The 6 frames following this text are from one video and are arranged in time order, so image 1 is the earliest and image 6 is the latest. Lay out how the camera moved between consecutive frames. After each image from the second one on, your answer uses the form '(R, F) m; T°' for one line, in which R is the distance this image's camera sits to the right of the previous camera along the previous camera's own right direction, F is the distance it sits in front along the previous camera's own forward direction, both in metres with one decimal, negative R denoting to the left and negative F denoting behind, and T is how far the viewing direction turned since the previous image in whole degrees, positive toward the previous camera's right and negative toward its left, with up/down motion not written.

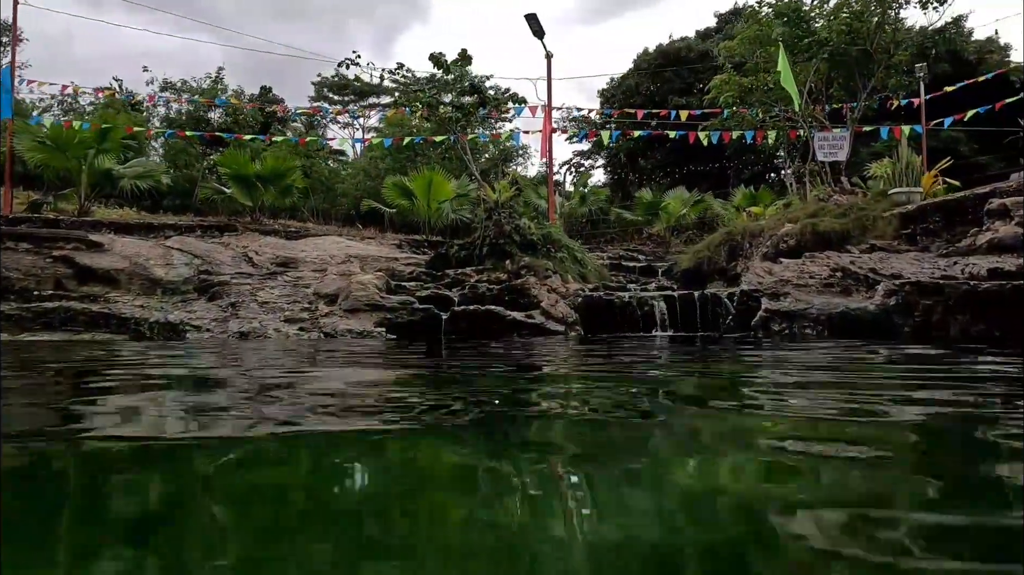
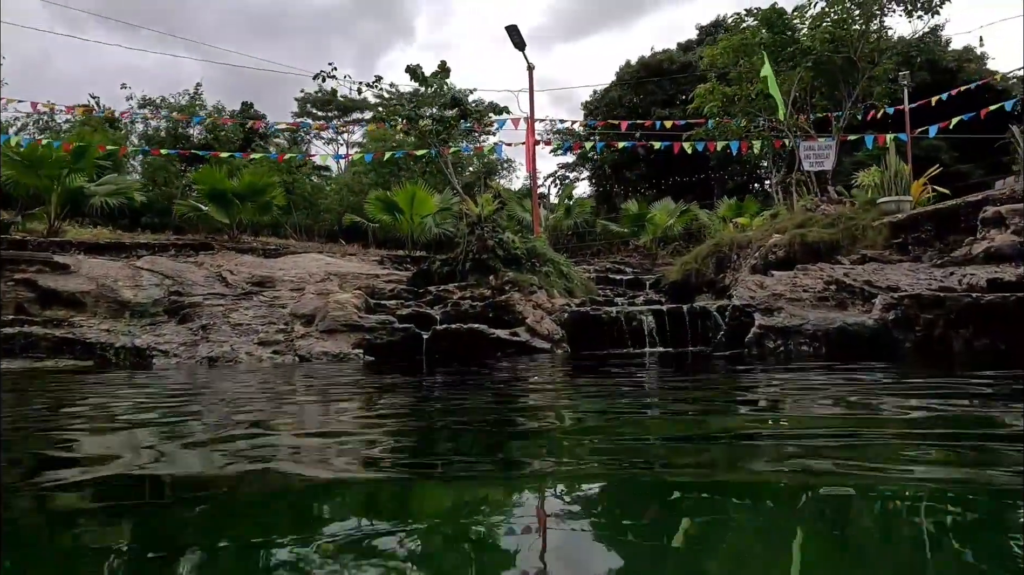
(0.0, +0.3) m; +1°
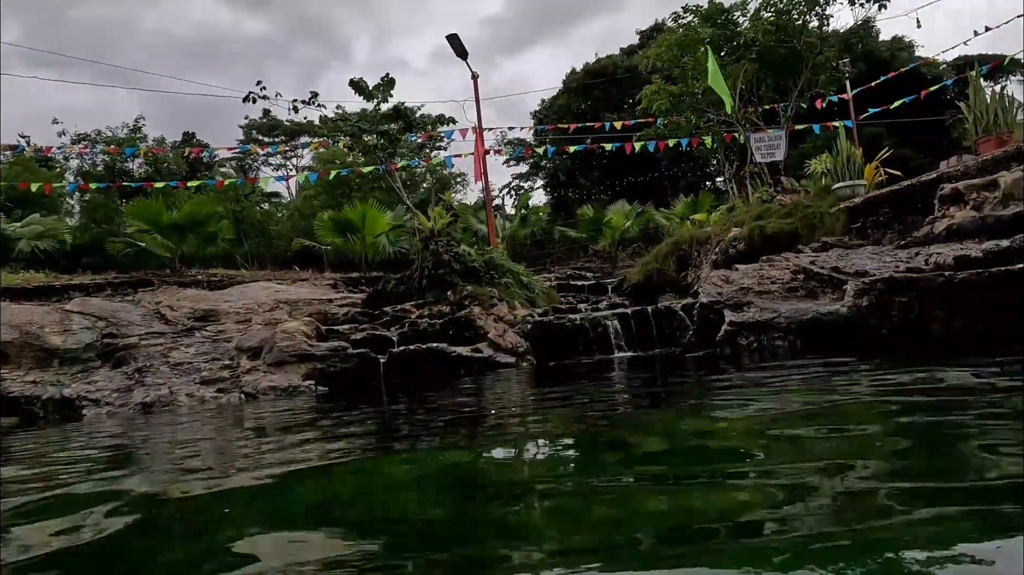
(+0.1, +0.4) m; +3°
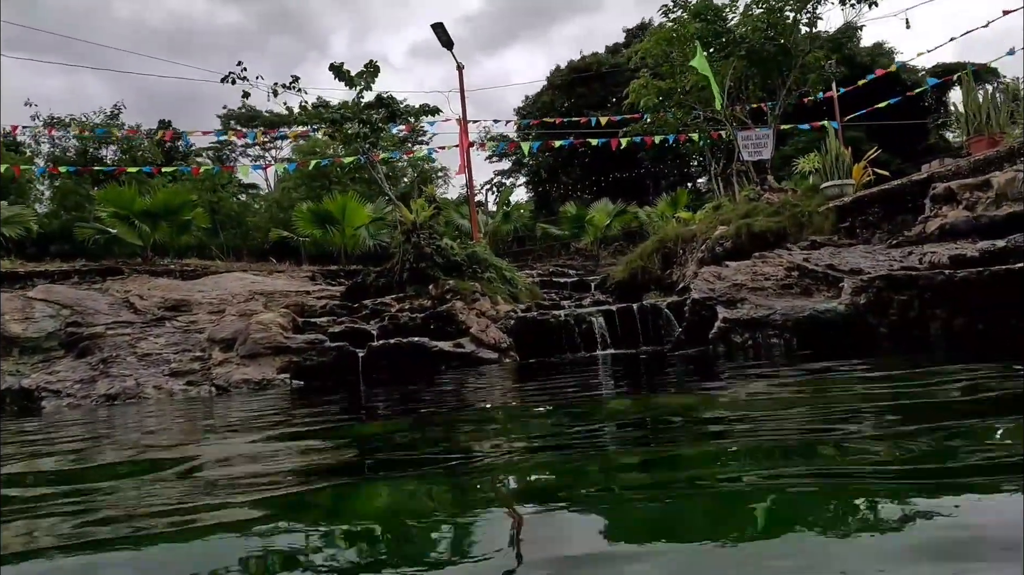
(-0.1, +0.2) m; +2°
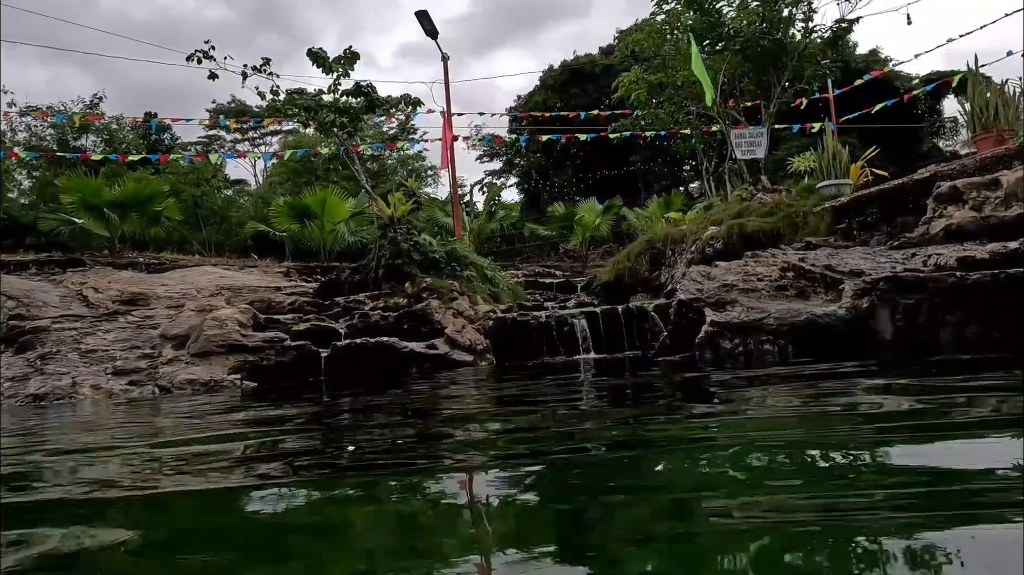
(+0.2, +0.5) m; +1°
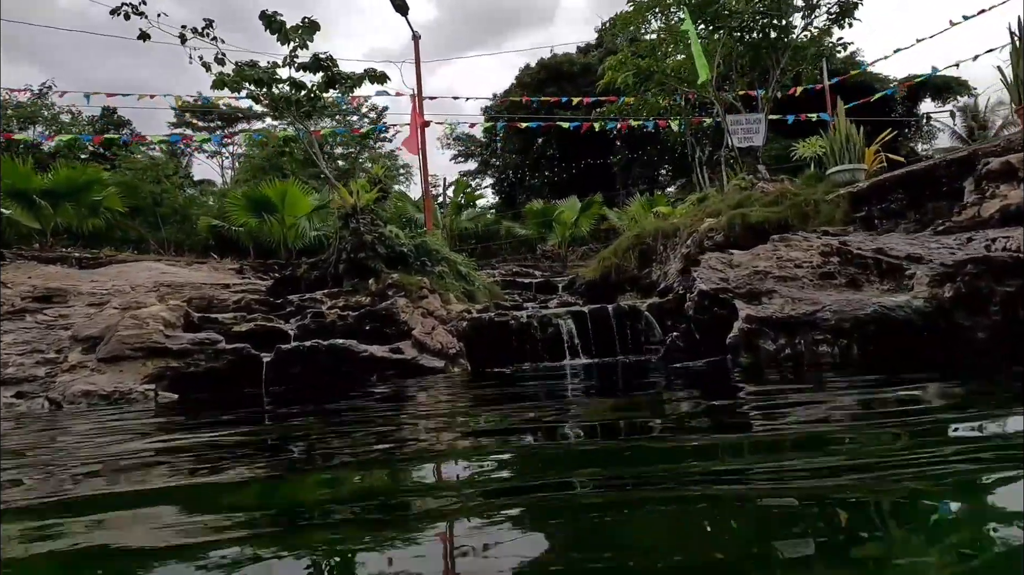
(0.0, +1.0) m; +2°
